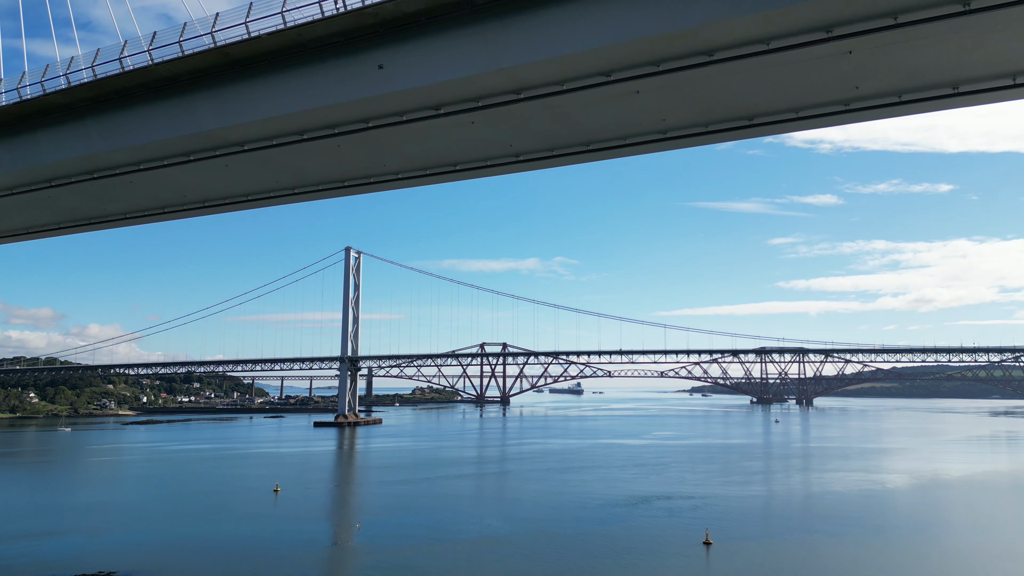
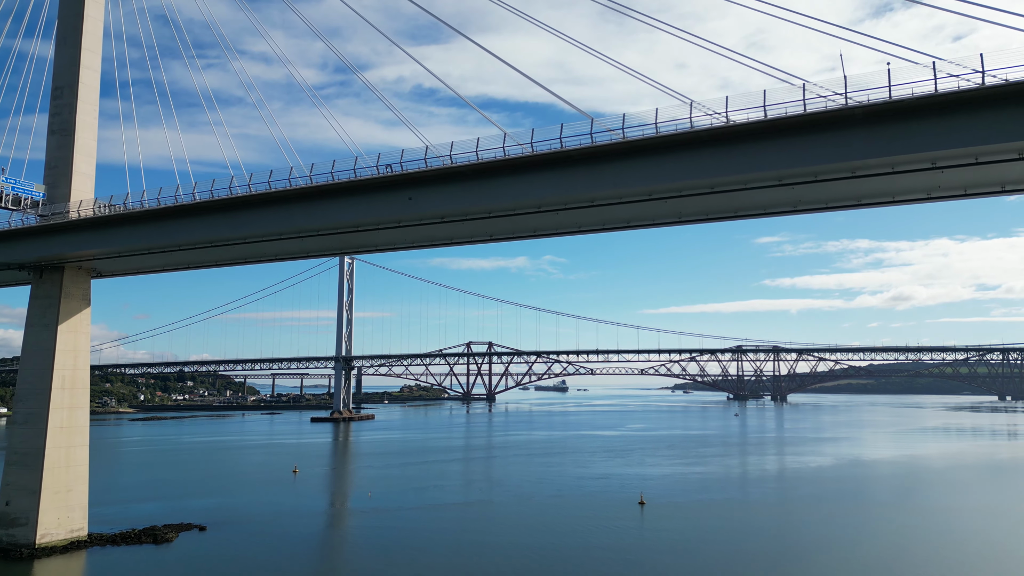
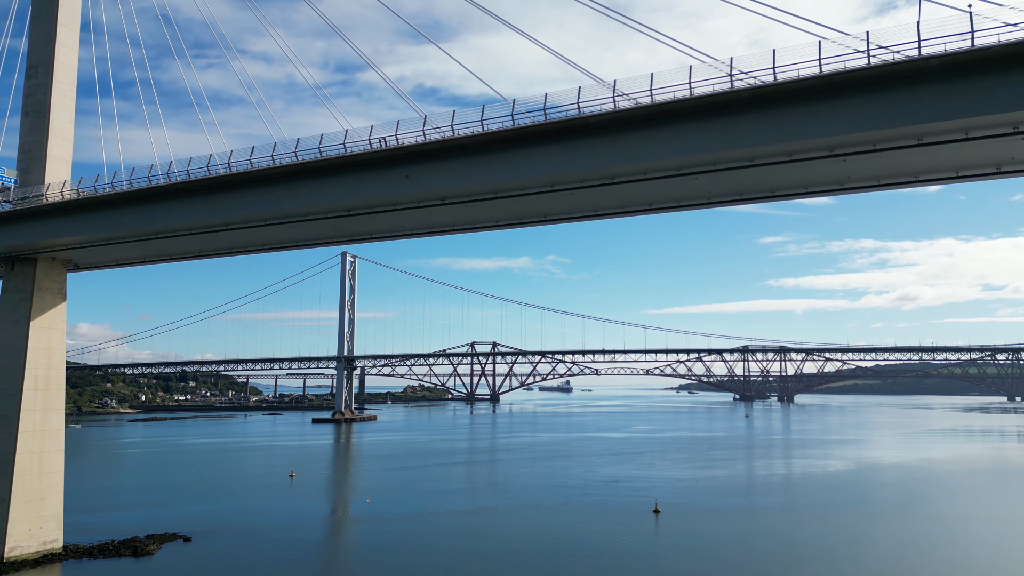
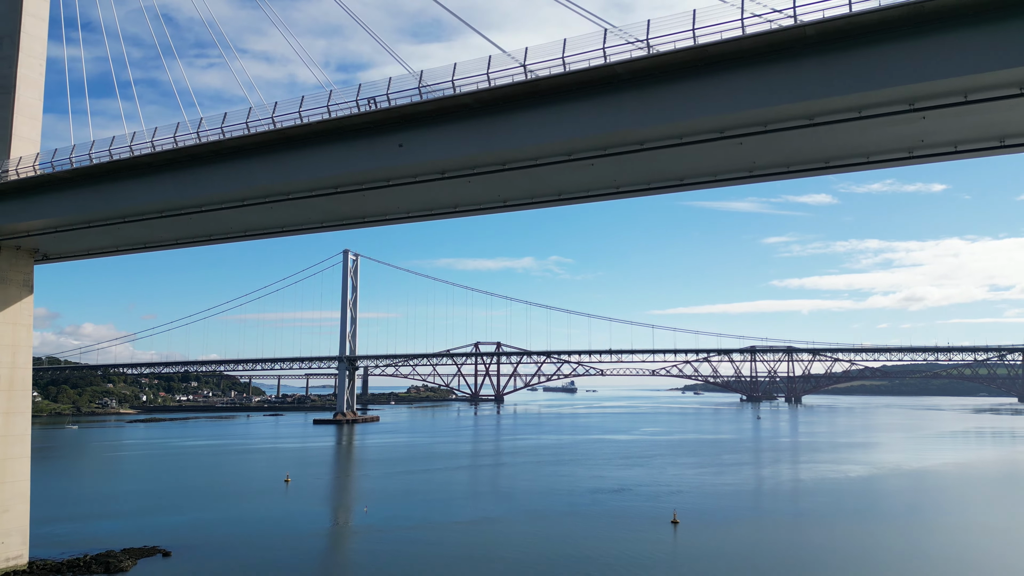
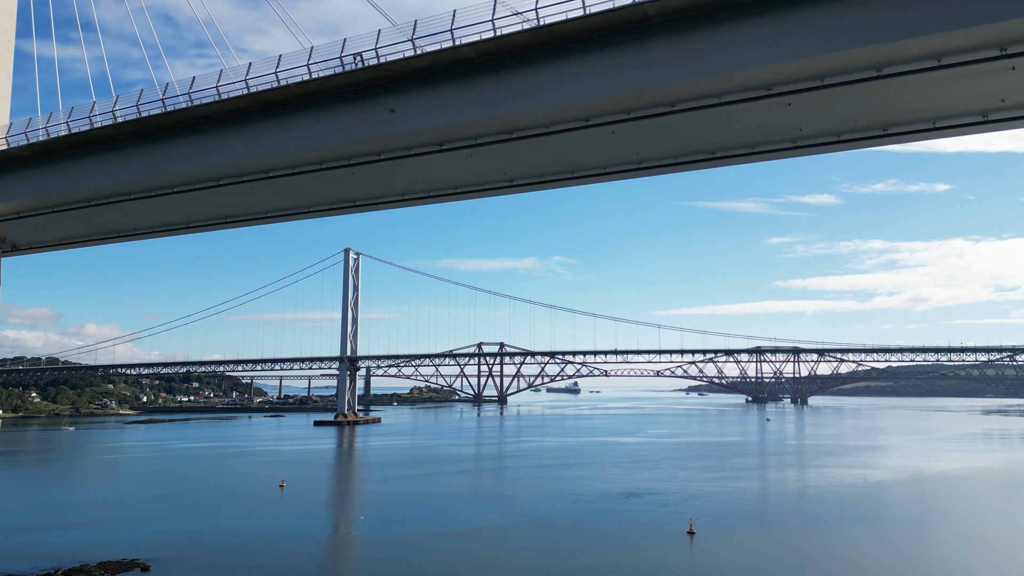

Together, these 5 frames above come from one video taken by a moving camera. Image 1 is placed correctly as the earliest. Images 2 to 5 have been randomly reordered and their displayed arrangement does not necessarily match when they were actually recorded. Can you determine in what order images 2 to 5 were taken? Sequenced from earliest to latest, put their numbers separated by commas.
5, 4, 3, 2
